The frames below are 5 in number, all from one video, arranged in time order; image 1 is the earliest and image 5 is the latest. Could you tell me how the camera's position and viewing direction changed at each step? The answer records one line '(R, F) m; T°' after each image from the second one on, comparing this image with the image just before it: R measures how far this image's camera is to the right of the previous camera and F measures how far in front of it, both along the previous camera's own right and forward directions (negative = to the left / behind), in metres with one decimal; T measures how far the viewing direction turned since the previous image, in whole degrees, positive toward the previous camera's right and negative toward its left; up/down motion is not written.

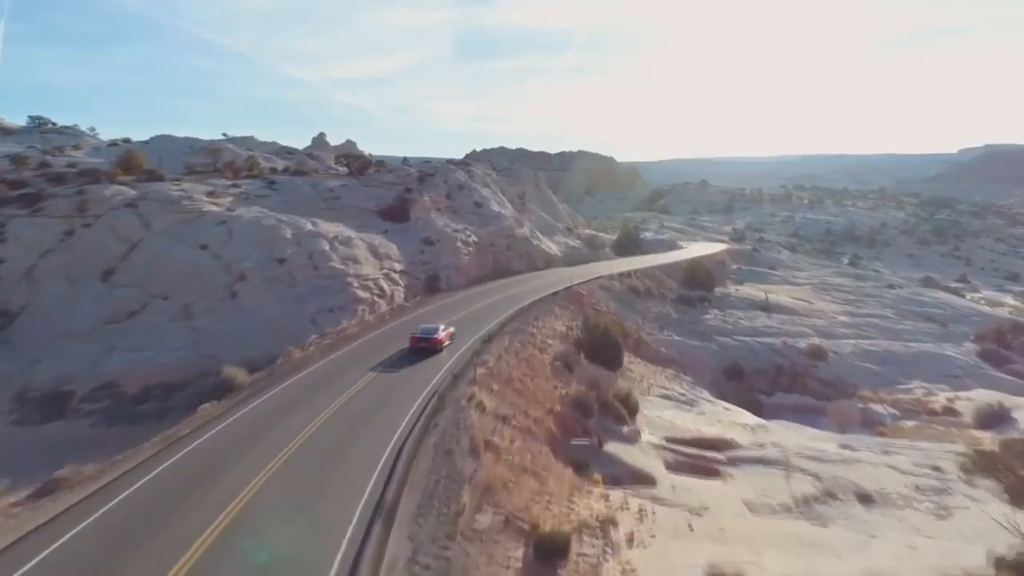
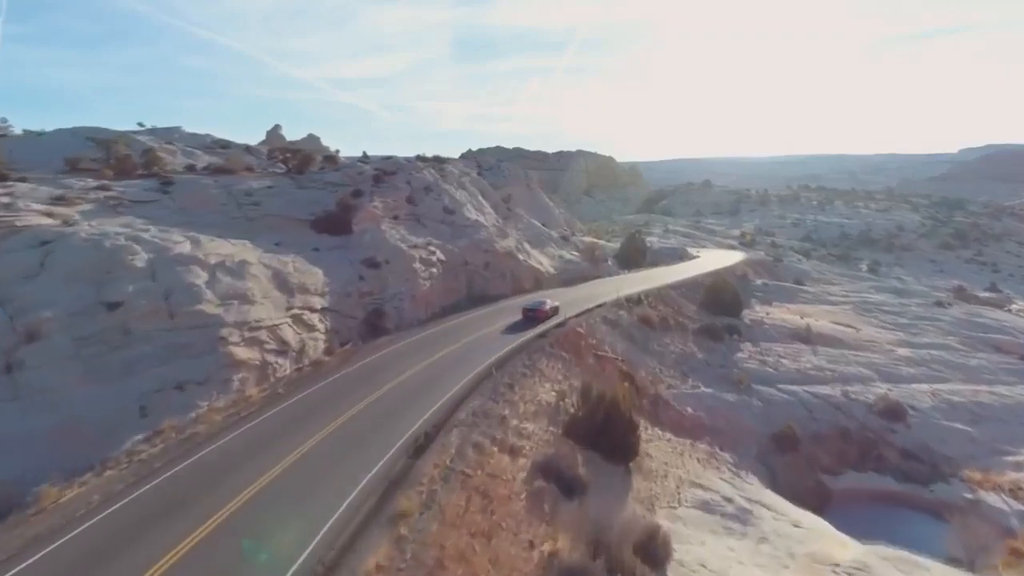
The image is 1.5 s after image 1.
(+0.9, +11.1) m; 0°
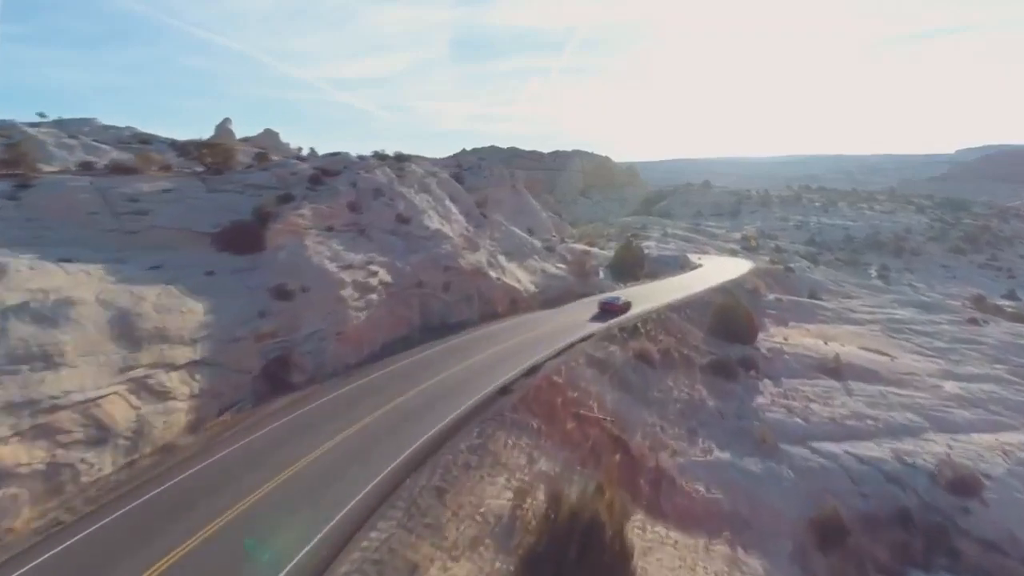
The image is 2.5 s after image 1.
(+1.2, +7.7) m; 0°
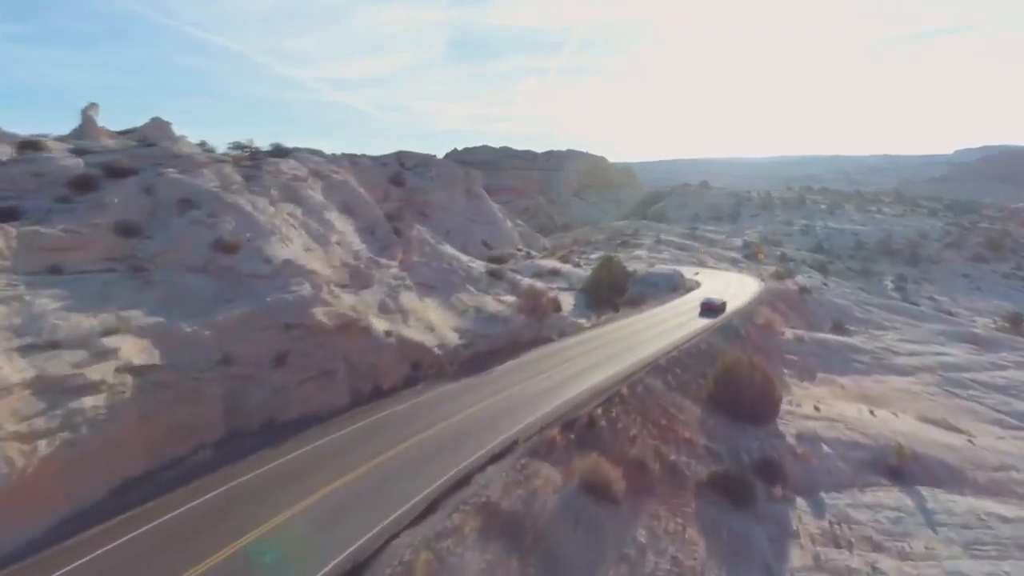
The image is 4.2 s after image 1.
(+2.8, +12.9) m; 0°
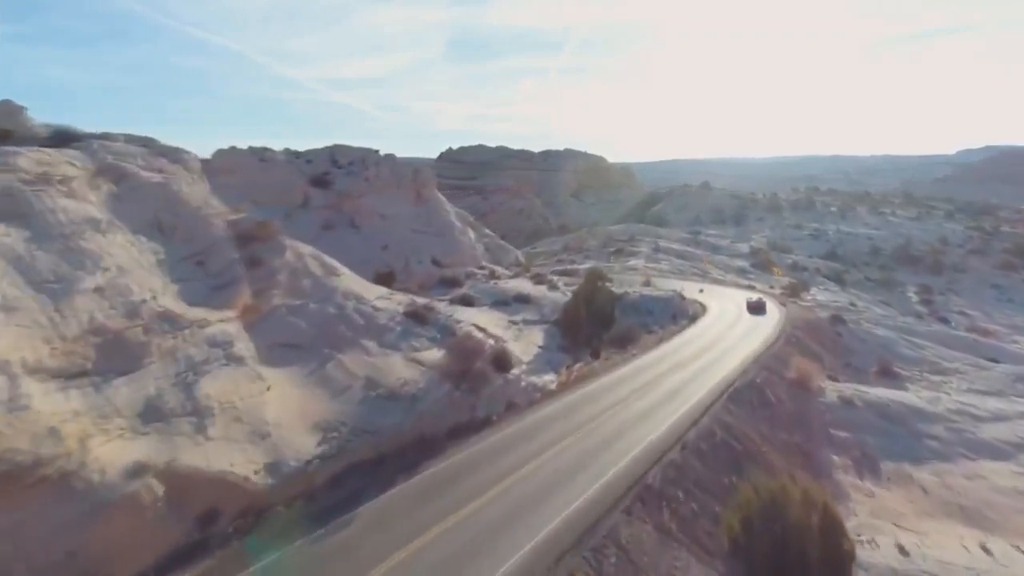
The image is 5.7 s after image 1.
(+2.2, +11.8) m; 0°
